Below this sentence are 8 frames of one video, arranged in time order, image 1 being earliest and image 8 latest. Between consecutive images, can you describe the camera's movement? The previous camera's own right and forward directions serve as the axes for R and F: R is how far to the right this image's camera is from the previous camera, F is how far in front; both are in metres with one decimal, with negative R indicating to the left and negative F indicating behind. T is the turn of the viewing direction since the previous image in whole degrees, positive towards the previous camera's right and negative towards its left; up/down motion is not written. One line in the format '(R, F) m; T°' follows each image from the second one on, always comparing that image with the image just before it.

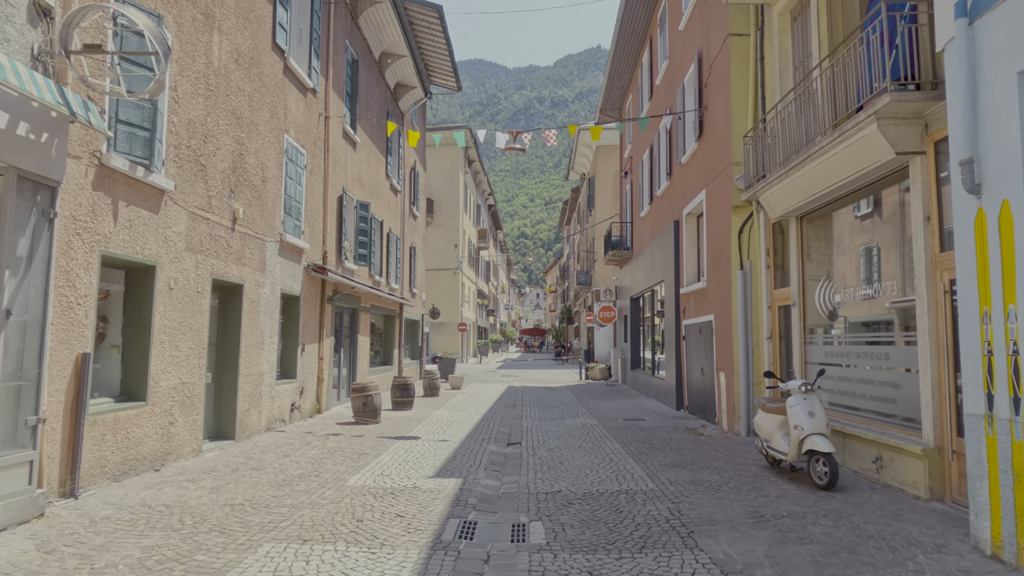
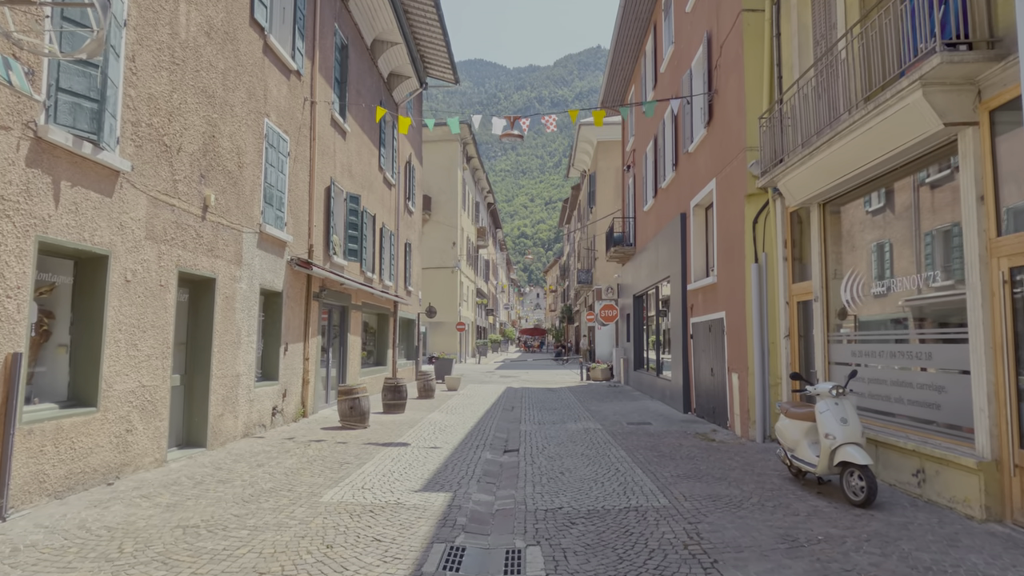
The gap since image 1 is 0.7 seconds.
(0.0, +0.7) m; 0°
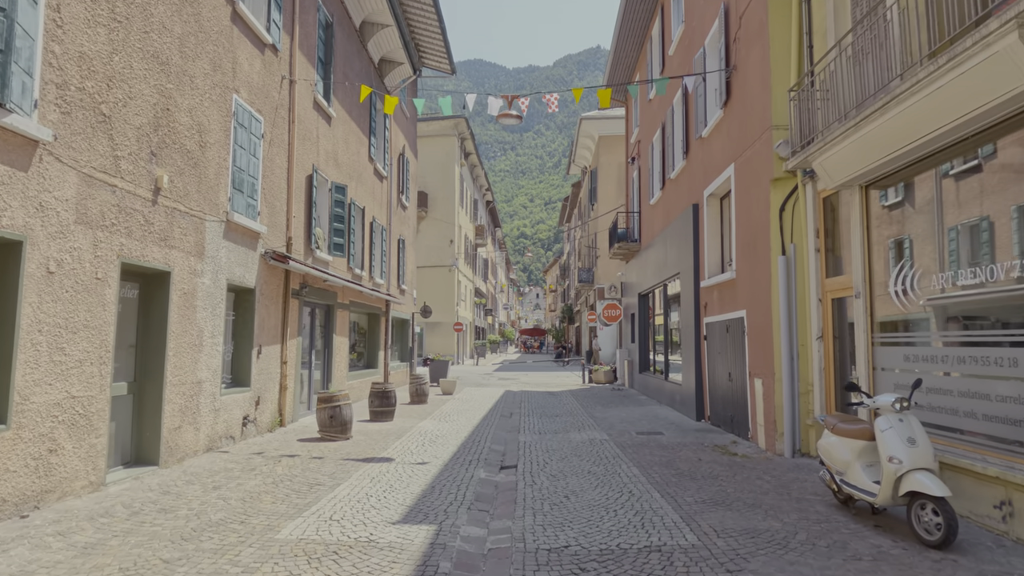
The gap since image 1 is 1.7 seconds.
(0.0, +1.0) m; 0°
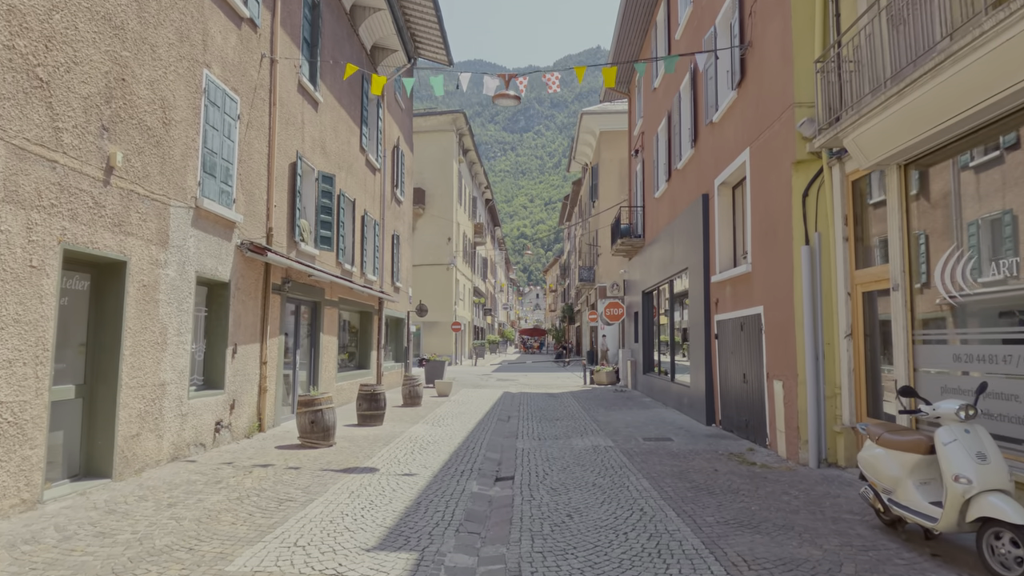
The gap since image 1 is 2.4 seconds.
(0.0, +0.8) m; 0°
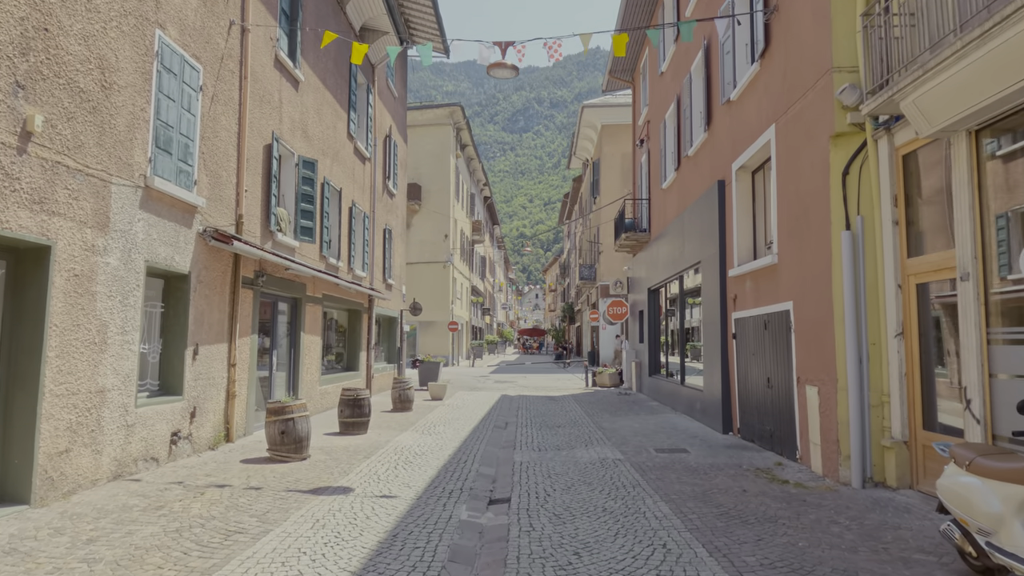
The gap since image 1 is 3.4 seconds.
(0.0, +1.0) m; 0°
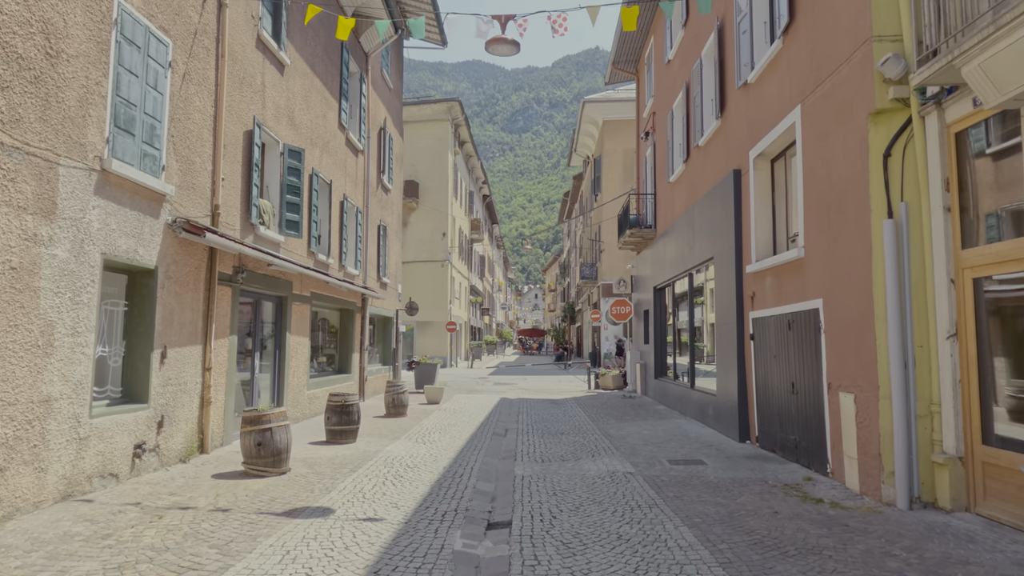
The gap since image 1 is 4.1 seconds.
(0.0, +0.7) m; 0°
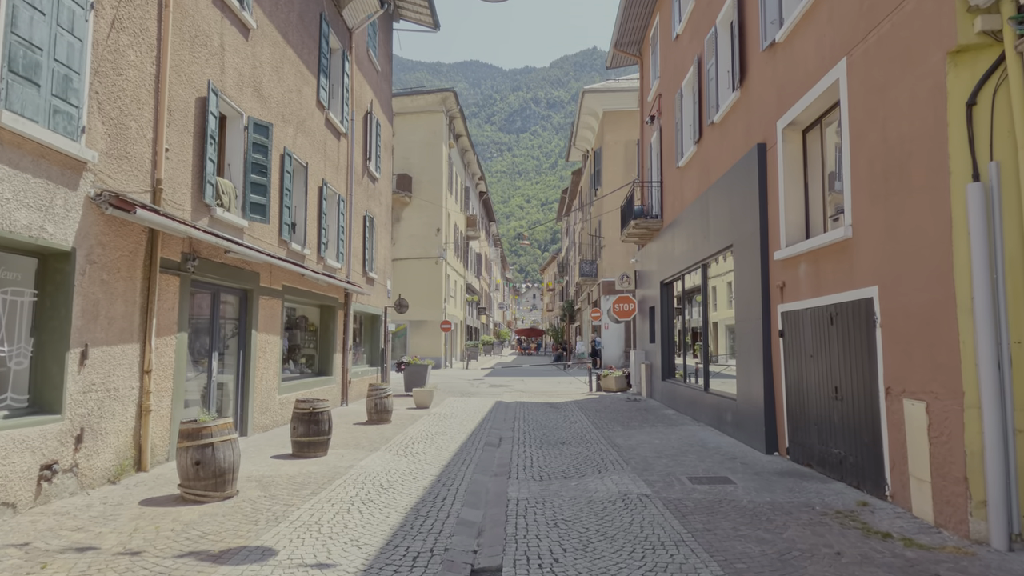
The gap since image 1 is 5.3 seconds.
(+0.1, +1.2) m; 0°
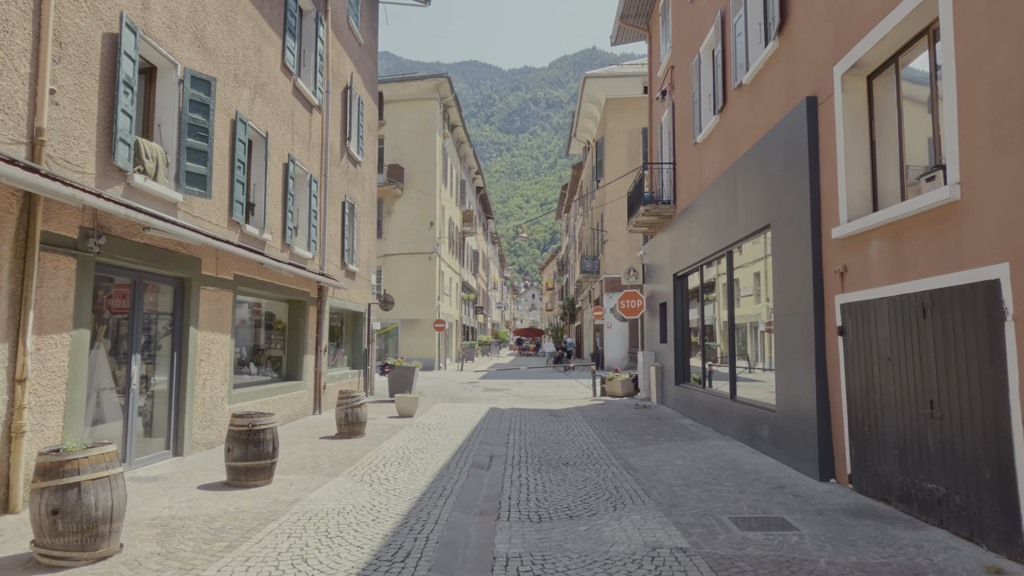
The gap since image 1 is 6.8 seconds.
(+0.1, +1.7) m; 0°
